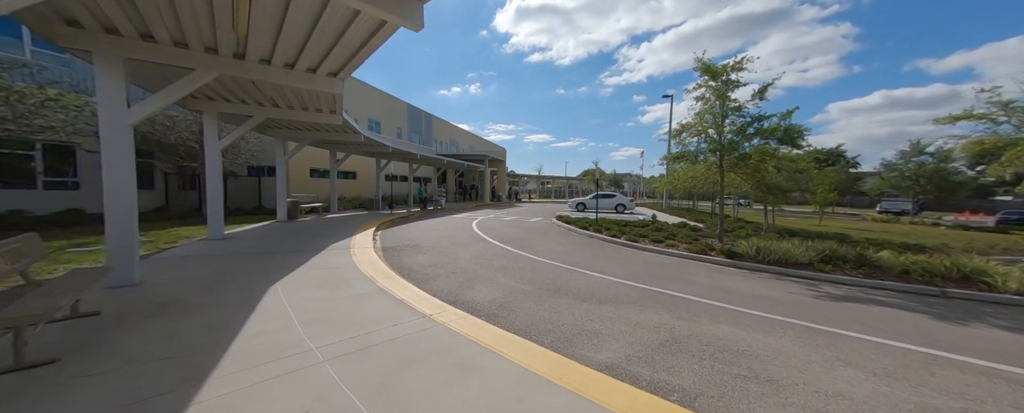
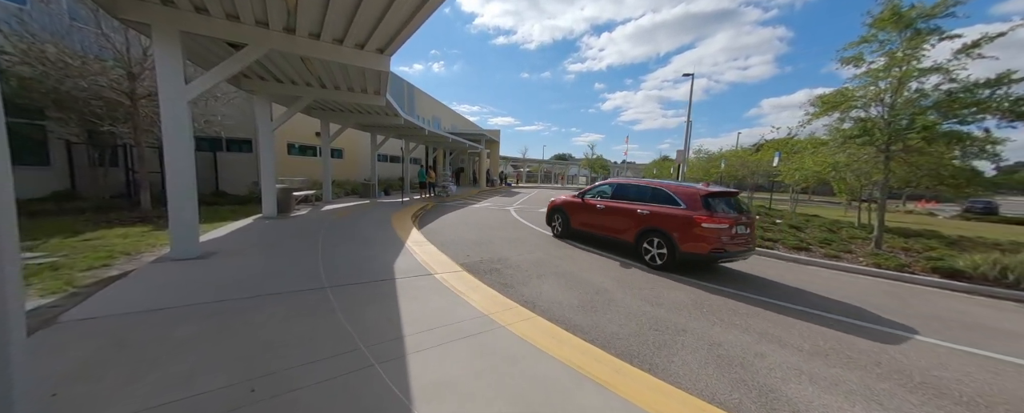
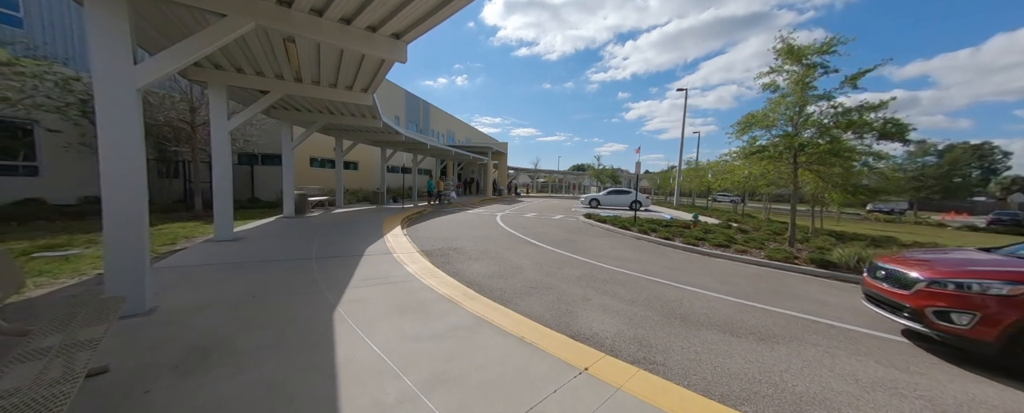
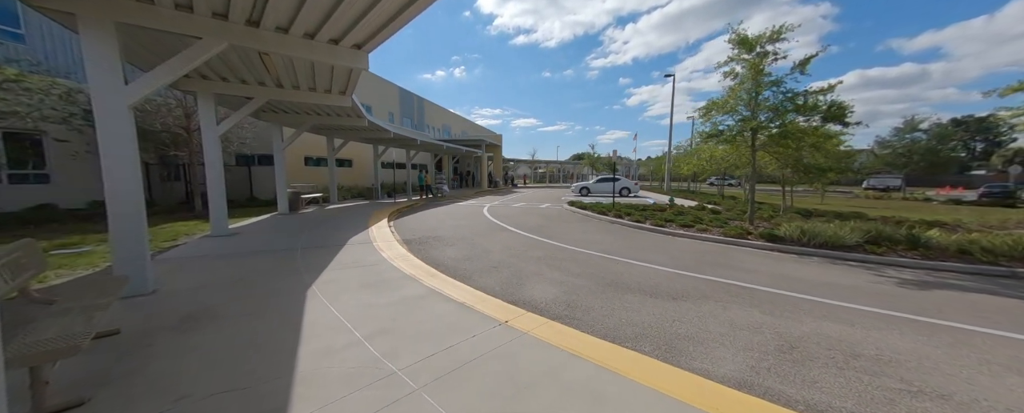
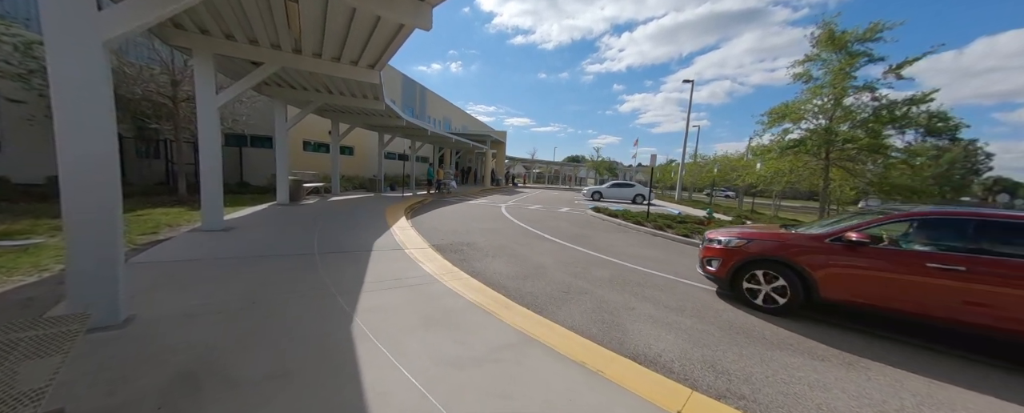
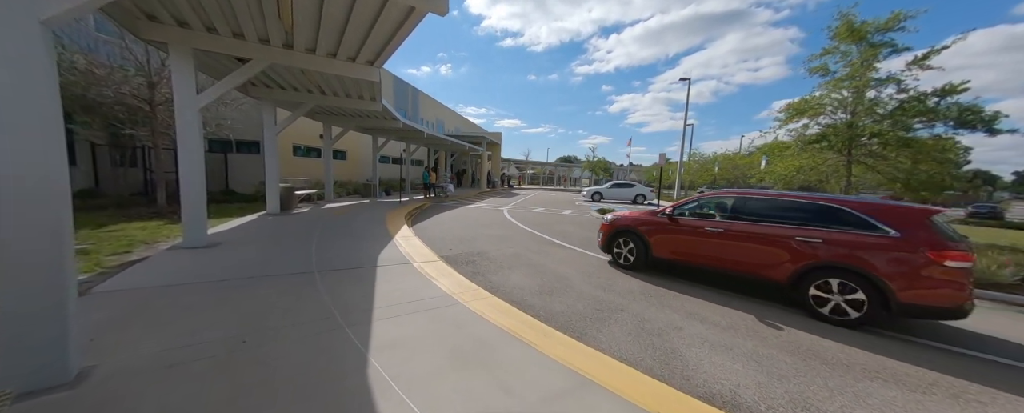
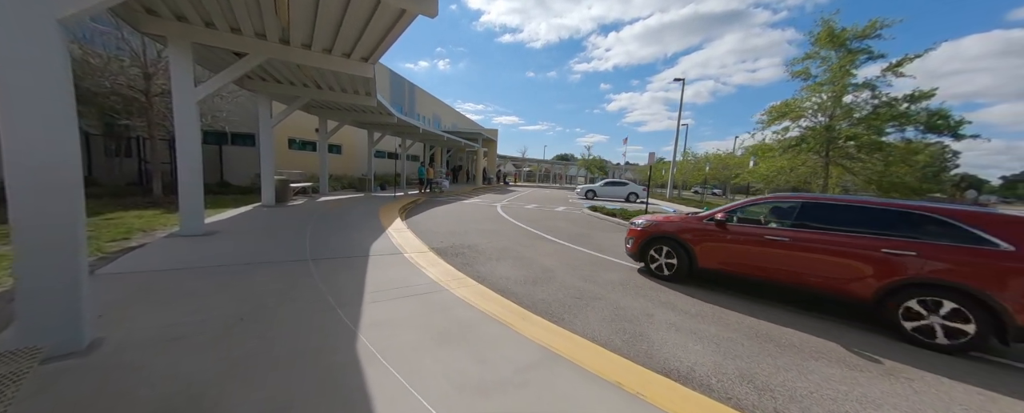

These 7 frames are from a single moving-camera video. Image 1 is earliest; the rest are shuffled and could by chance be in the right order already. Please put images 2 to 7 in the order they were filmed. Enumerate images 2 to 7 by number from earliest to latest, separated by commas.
4, 3, 5, 7, 6, 2
